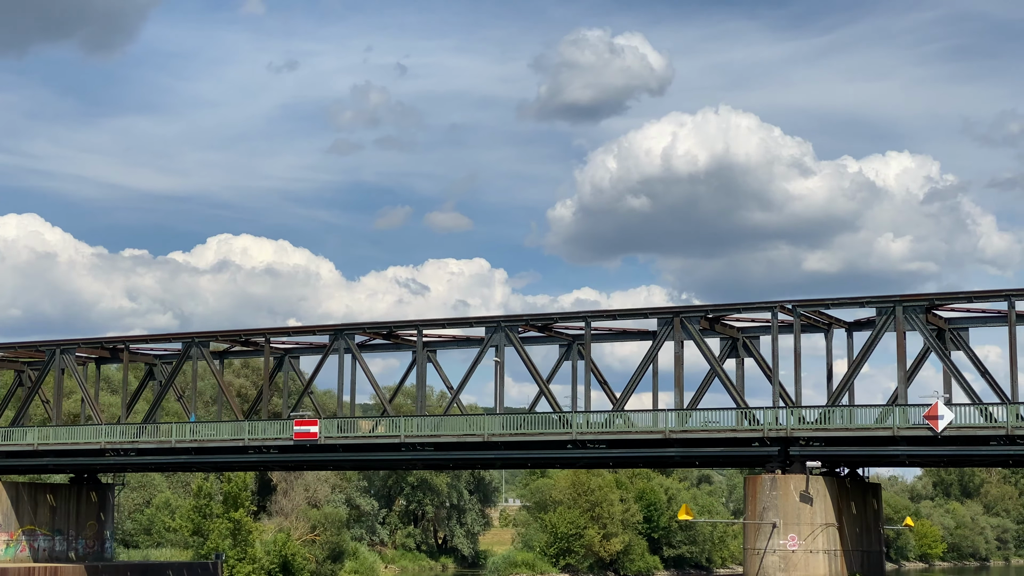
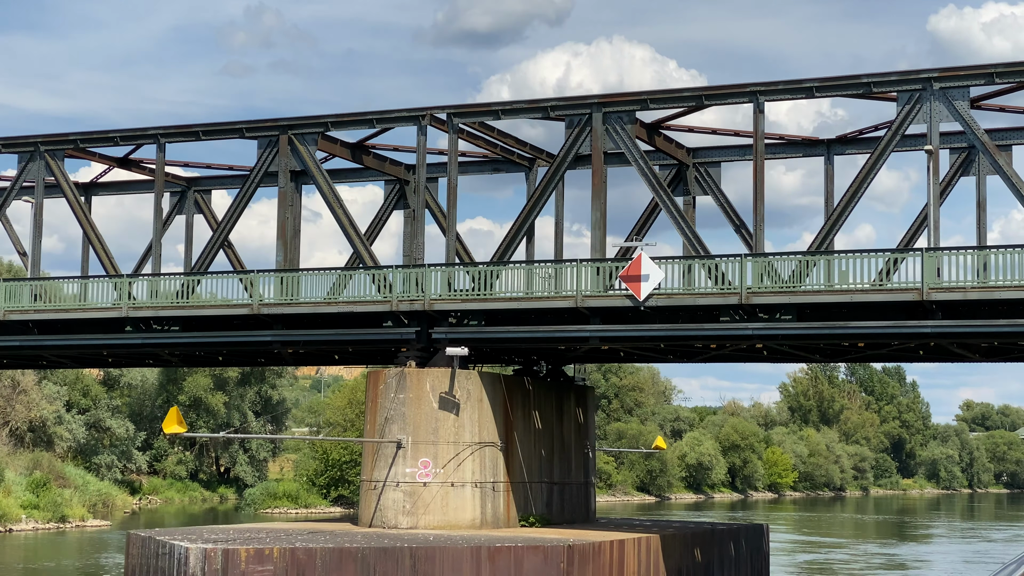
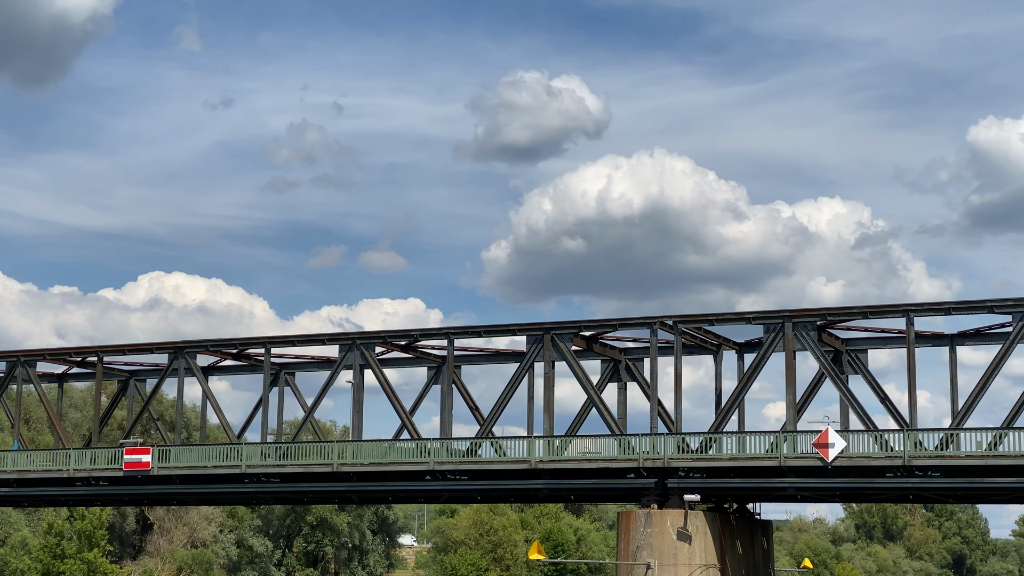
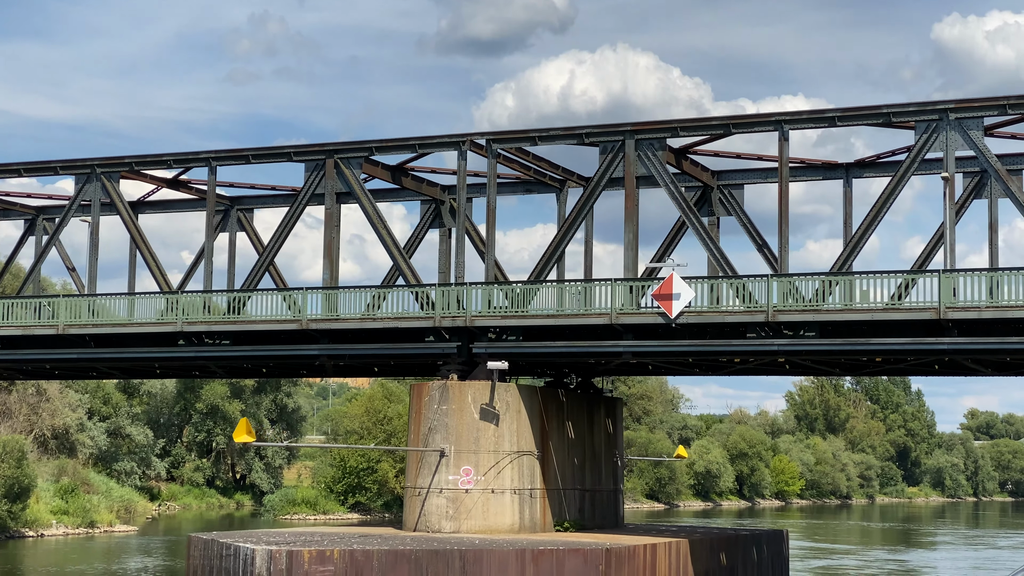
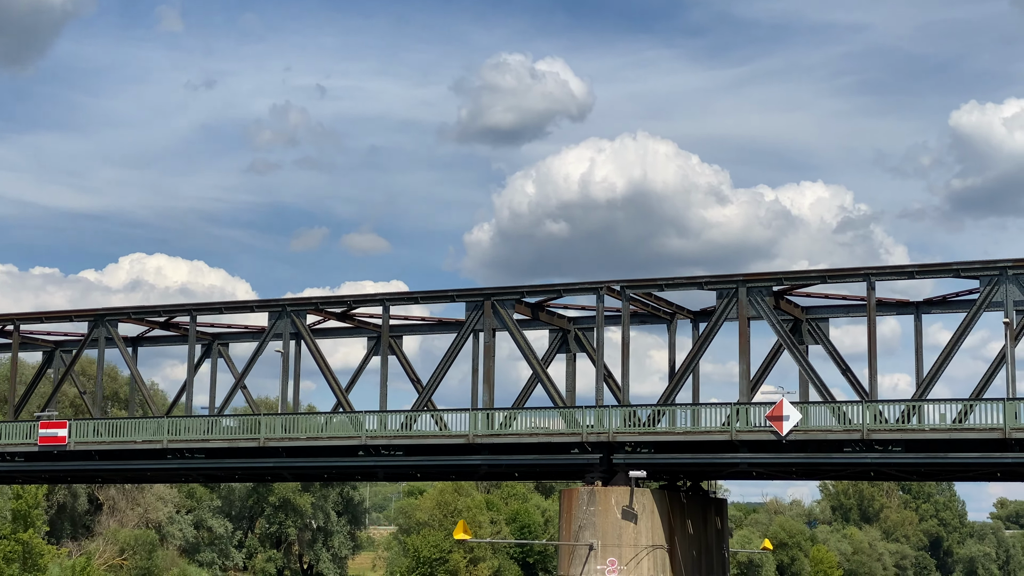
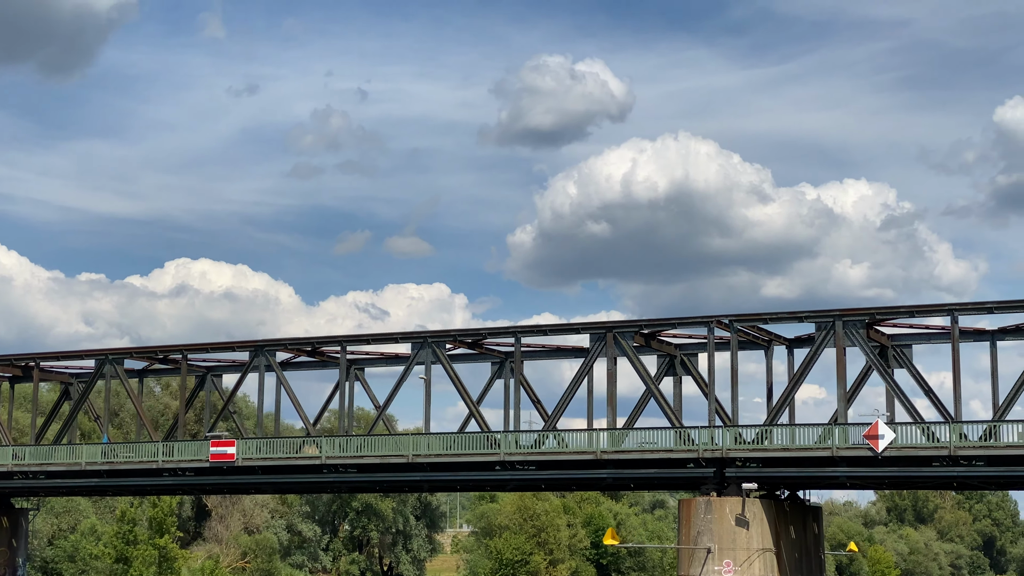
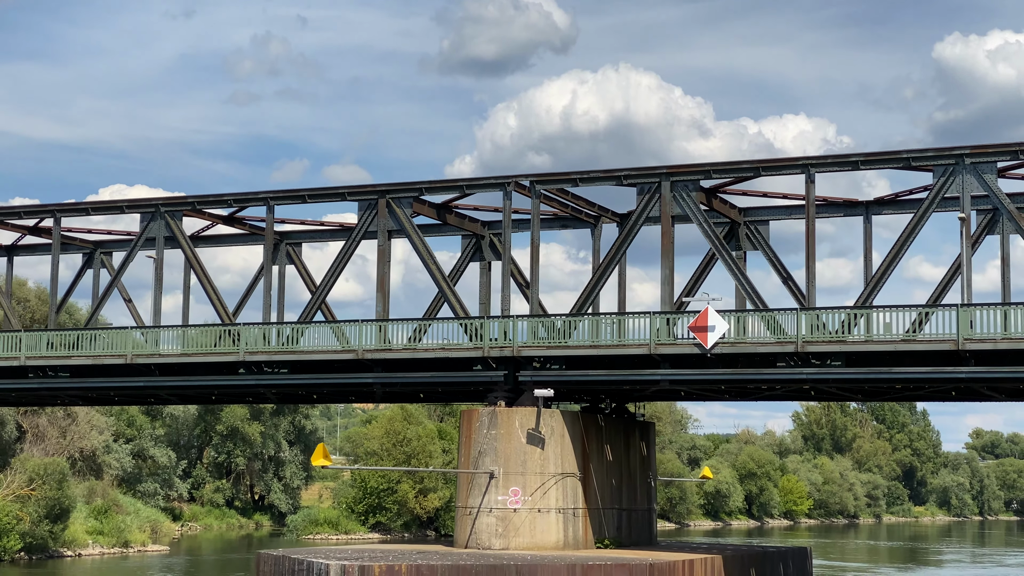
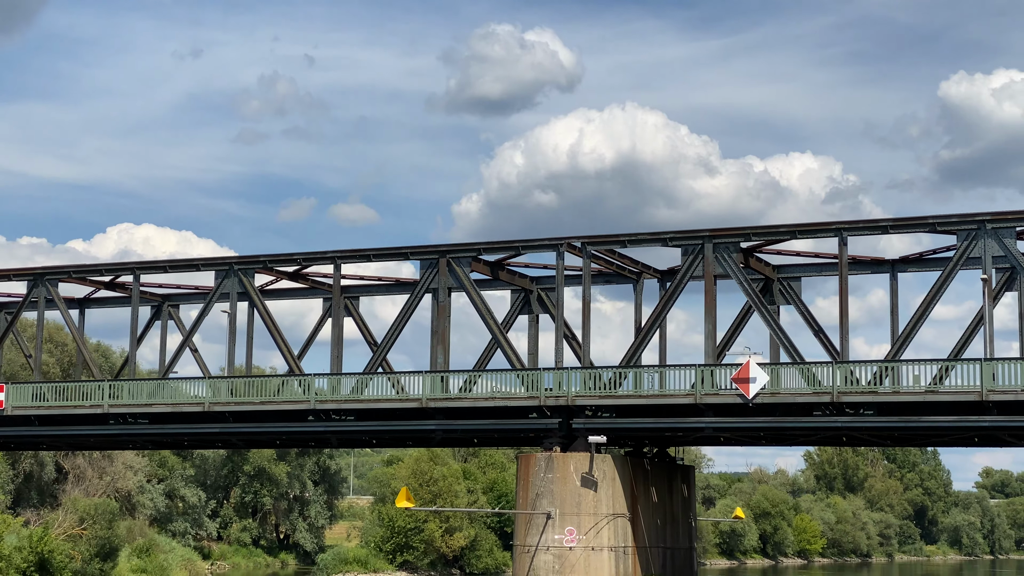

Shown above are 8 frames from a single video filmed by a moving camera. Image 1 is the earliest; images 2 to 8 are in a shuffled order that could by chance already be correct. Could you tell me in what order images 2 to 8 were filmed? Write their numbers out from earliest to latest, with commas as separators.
6, 3, 5, 8, 7, 4, 2
